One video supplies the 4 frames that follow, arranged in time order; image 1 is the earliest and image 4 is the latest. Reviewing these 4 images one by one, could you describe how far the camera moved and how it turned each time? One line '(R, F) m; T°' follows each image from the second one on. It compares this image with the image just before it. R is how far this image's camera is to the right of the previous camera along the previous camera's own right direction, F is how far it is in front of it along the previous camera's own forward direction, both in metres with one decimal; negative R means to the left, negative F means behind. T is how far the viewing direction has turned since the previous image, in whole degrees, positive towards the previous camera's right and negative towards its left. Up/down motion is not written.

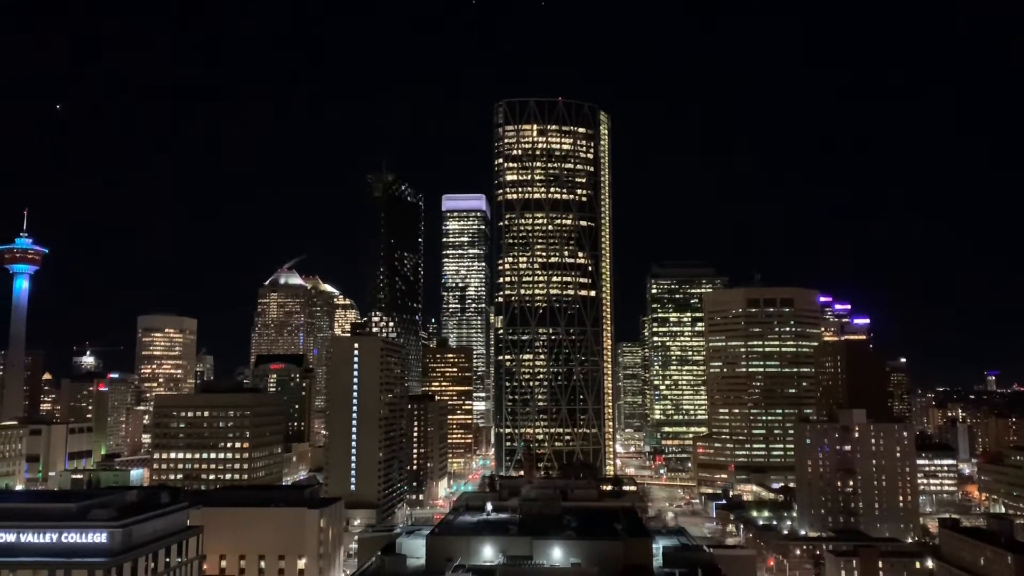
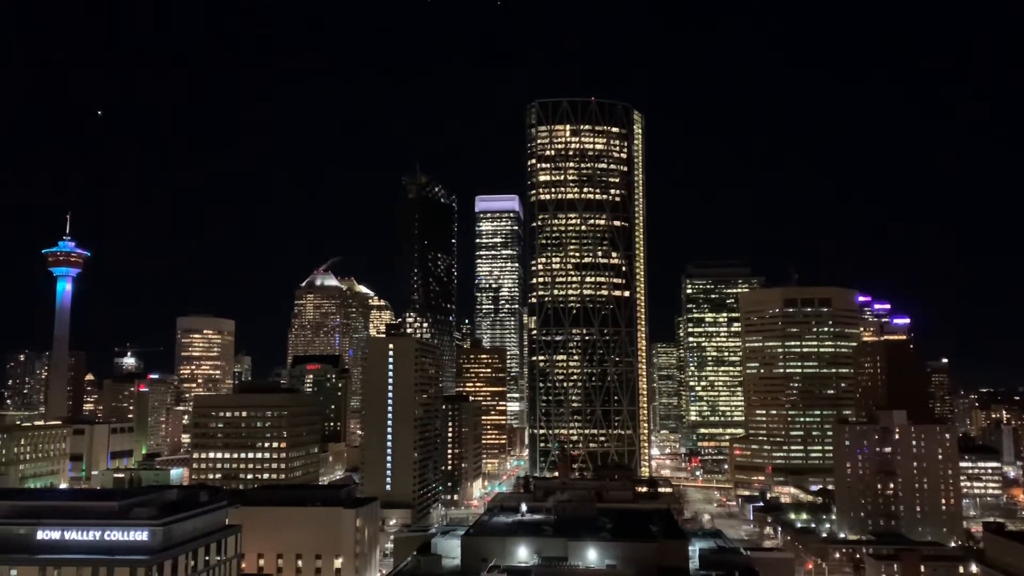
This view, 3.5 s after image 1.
(-0.9, 0.0) m; -2°
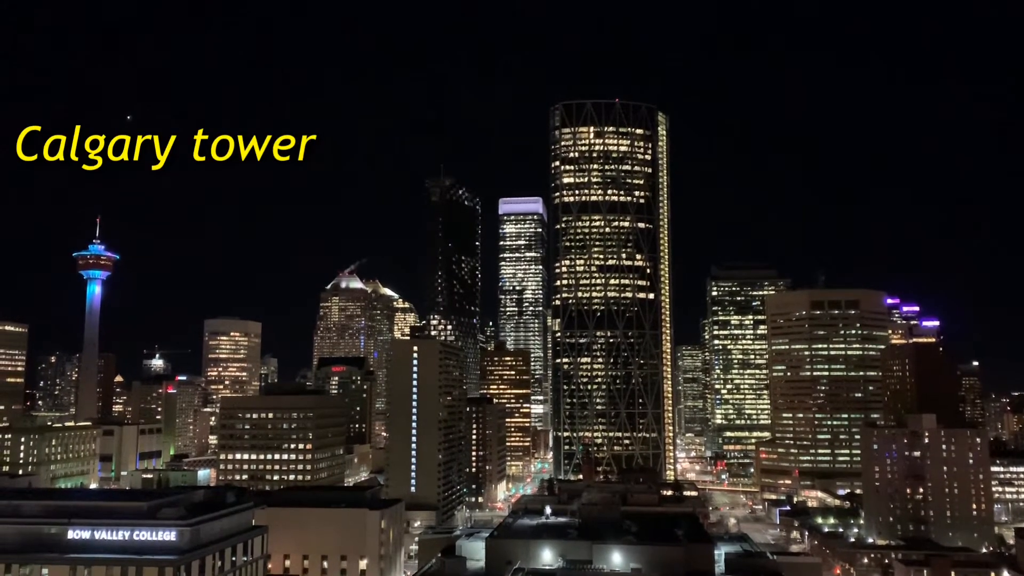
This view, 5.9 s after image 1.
(-0.7, 0.0) m; -1°
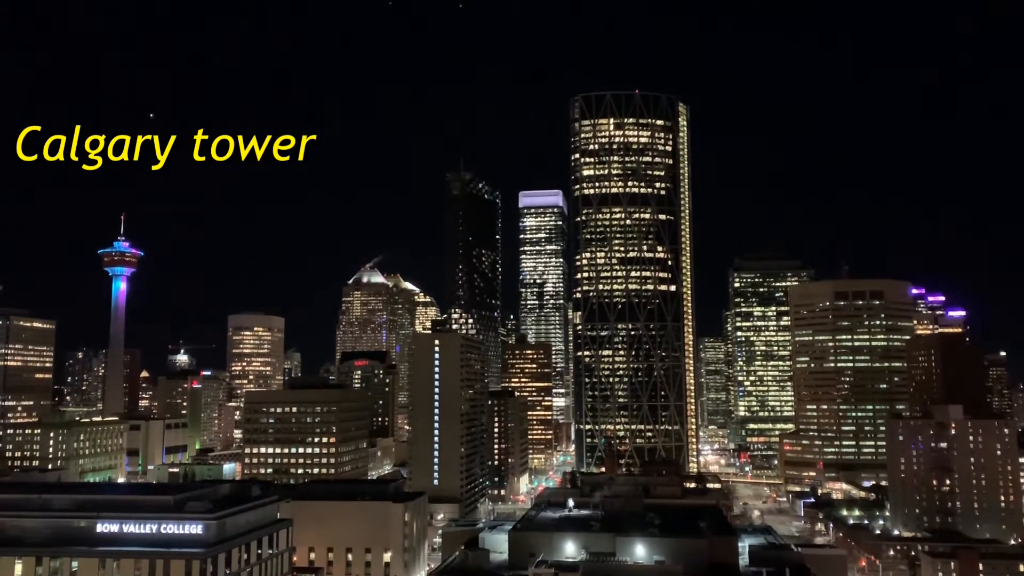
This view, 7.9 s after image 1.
(-0.6, 0.0) m; -1°
